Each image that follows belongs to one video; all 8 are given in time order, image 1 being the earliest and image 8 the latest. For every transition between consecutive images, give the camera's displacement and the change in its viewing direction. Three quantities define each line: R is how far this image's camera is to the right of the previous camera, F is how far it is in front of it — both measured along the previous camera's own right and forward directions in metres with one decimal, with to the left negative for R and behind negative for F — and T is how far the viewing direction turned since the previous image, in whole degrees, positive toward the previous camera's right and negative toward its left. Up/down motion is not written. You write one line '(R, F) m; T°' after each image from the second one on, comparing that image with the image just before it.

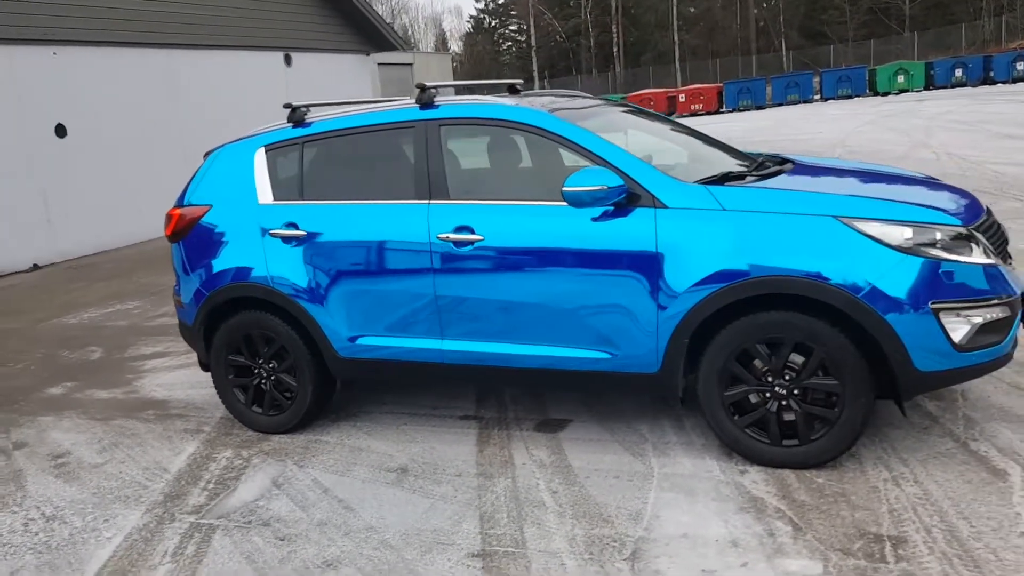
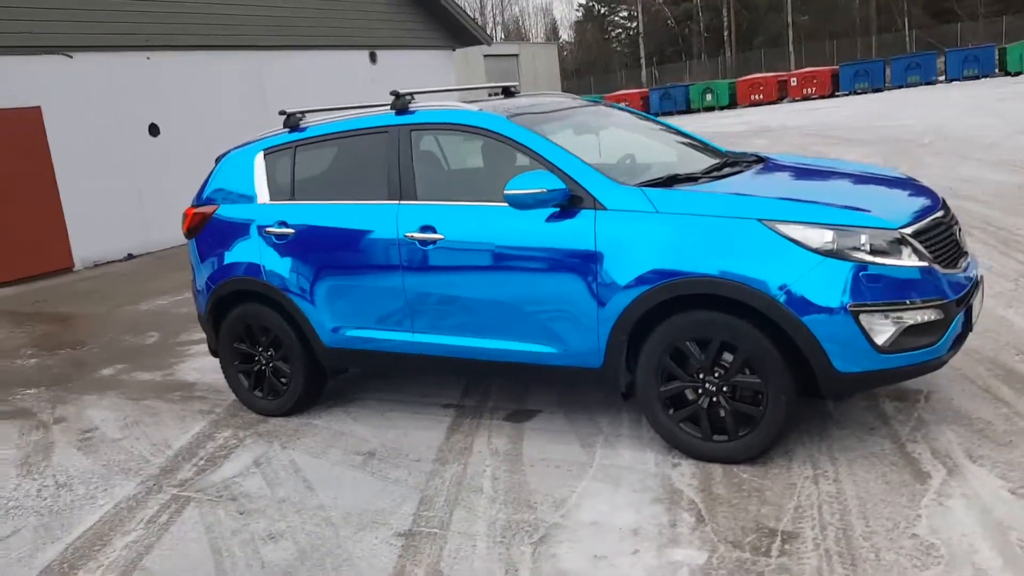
(+0.7, -0.2) m; -7°
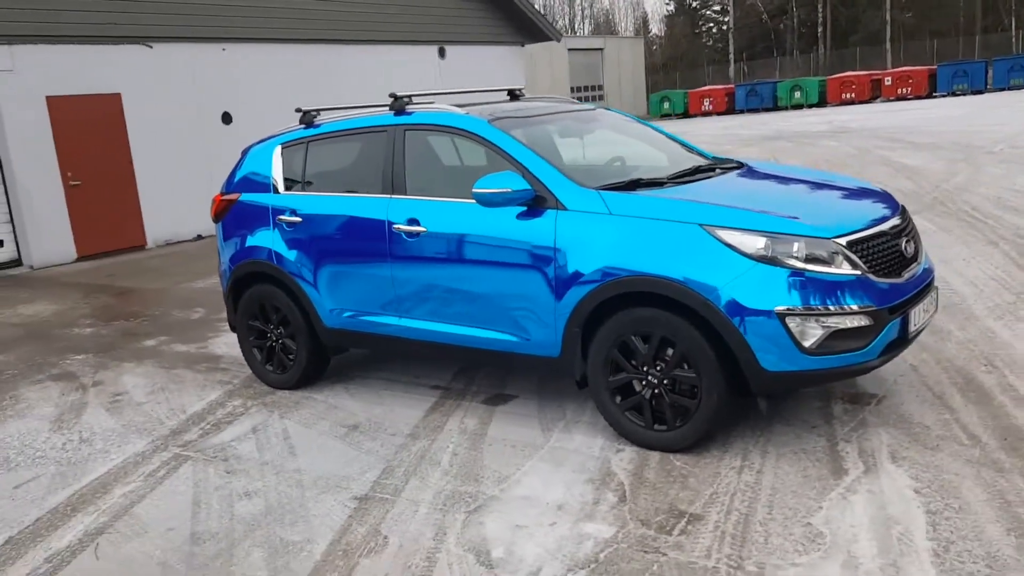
(+0.5, -0.3) m; -5°
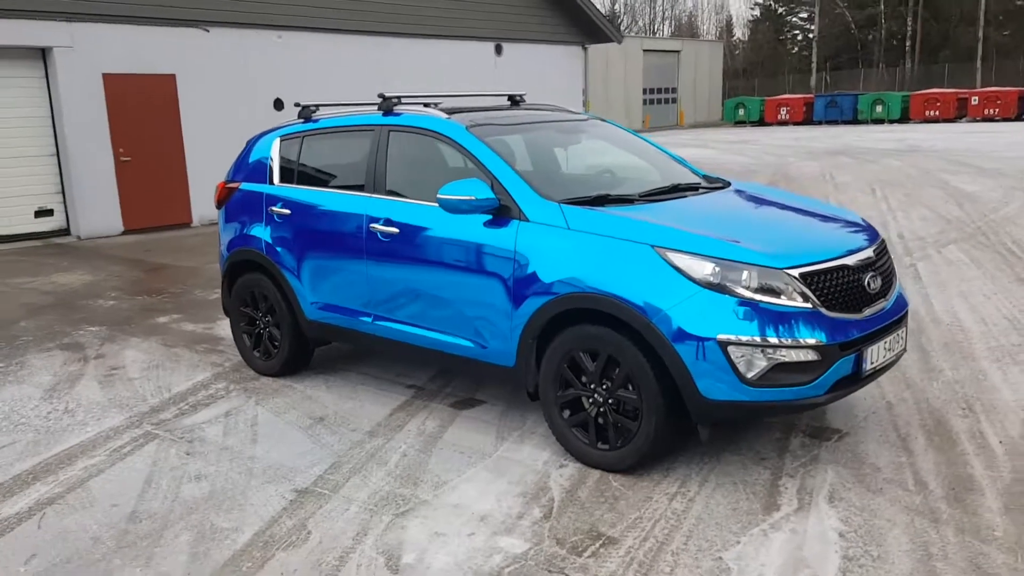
(+0.5, 0.0) m; -4°
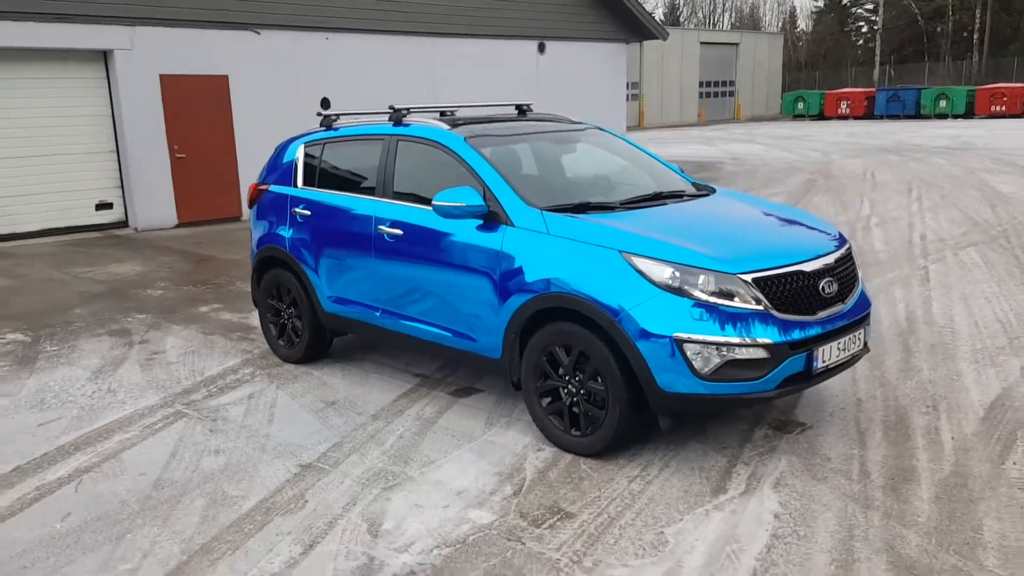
(+0.3, -0.4) m; -4°
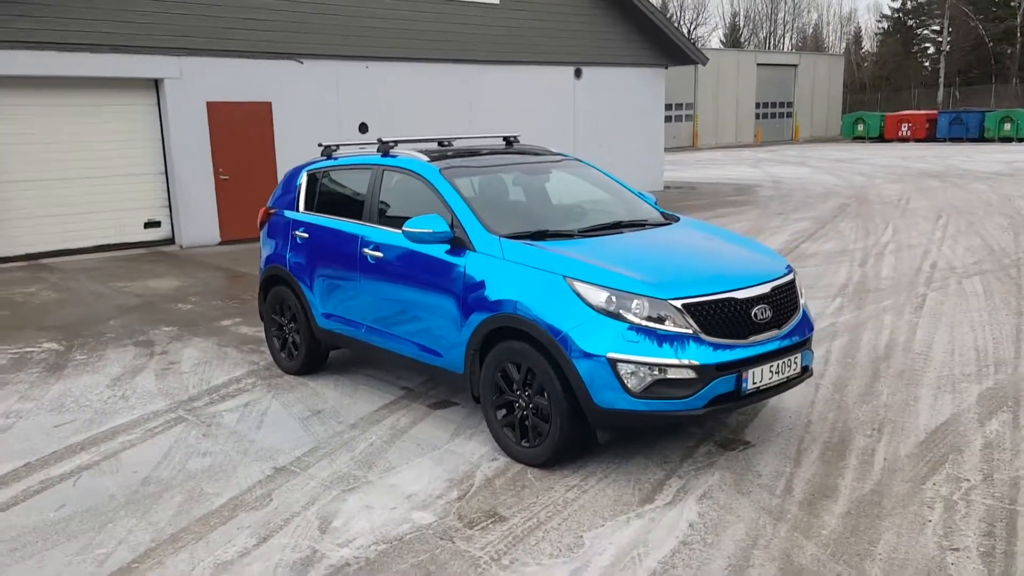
(+0.5, -0.3) m; -4°
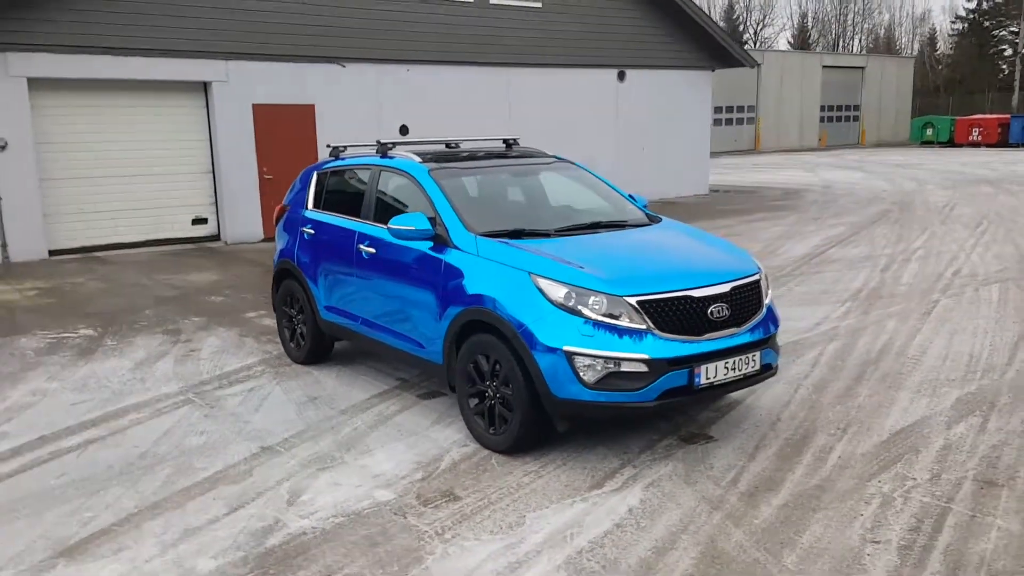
(+0.5, -0.2) m; -4°
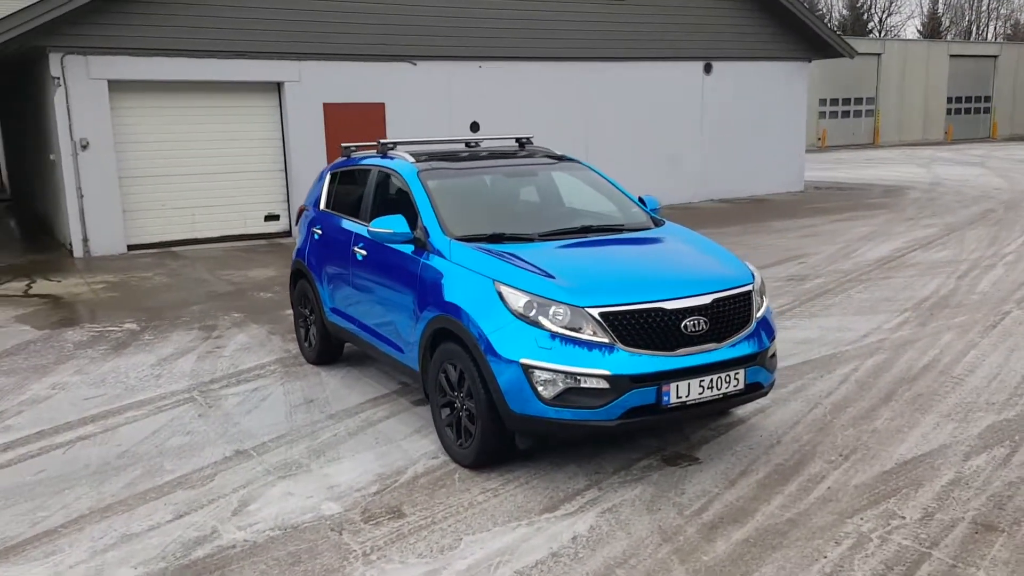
(+0.7, +0.3) m; -7°
